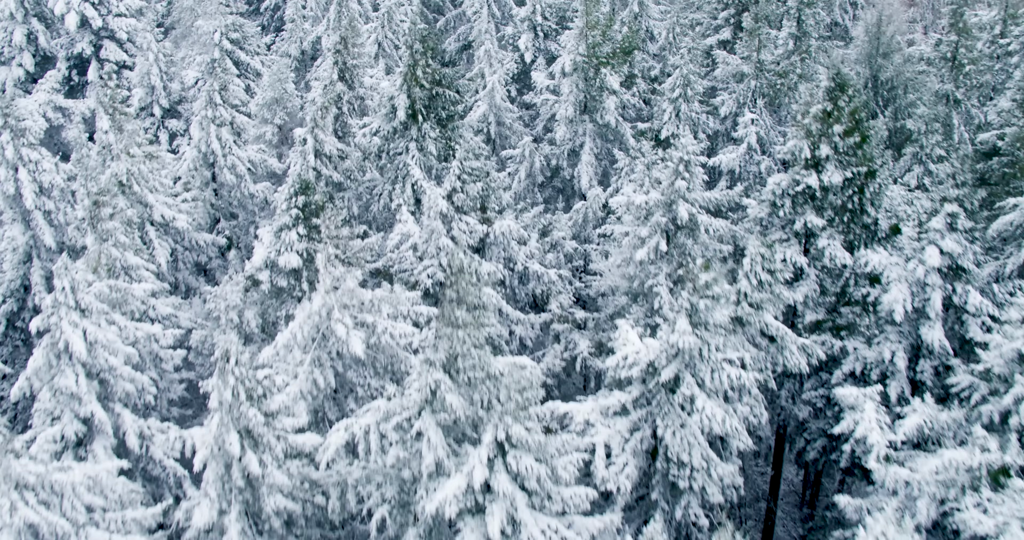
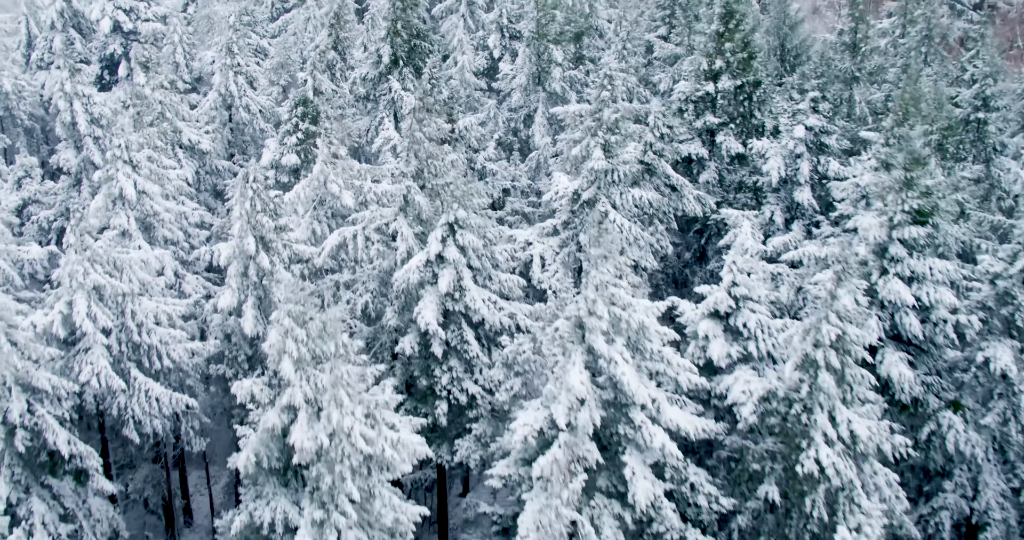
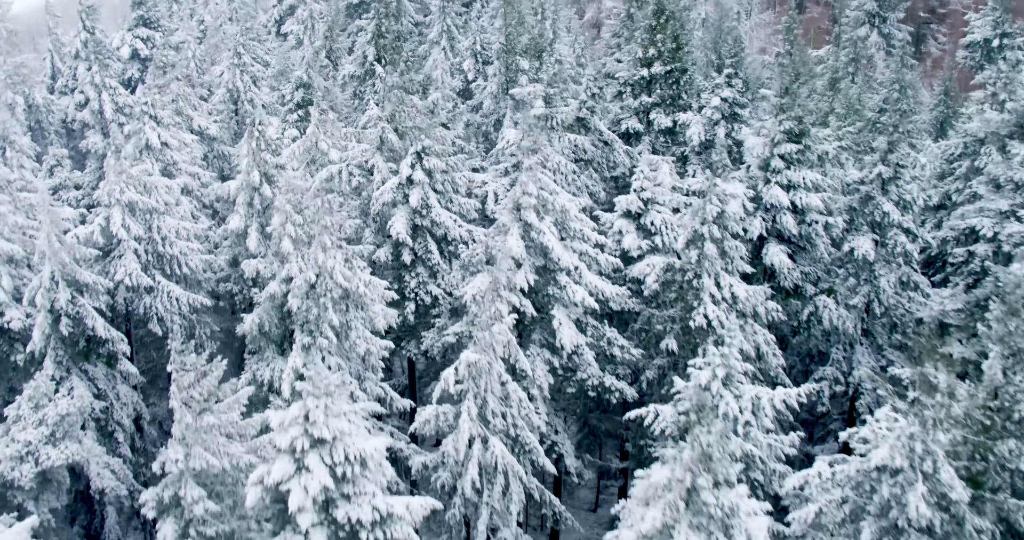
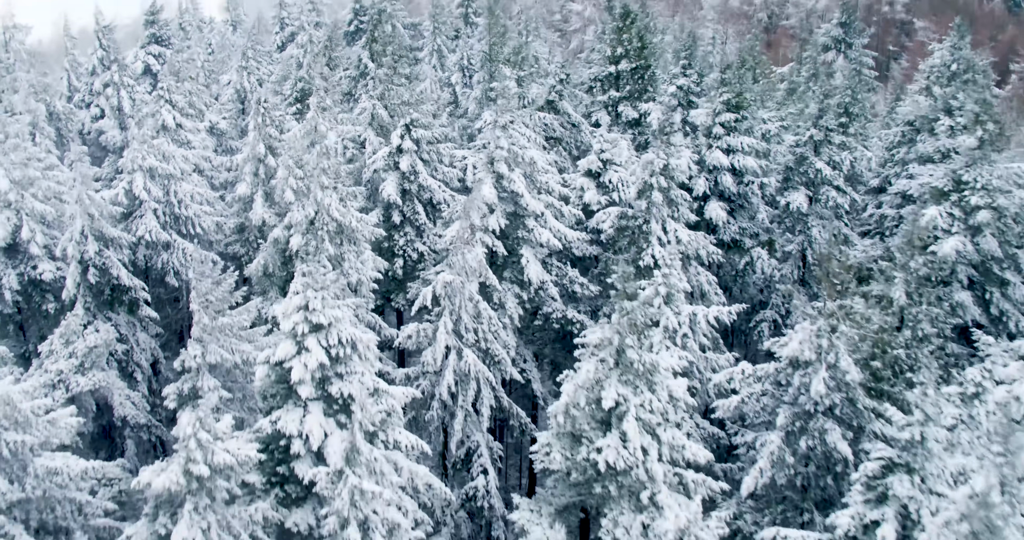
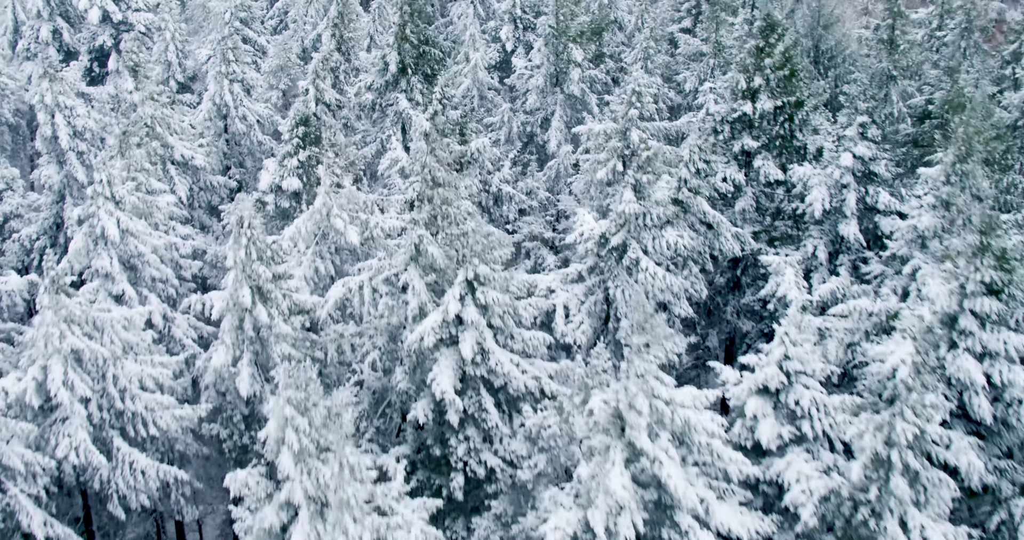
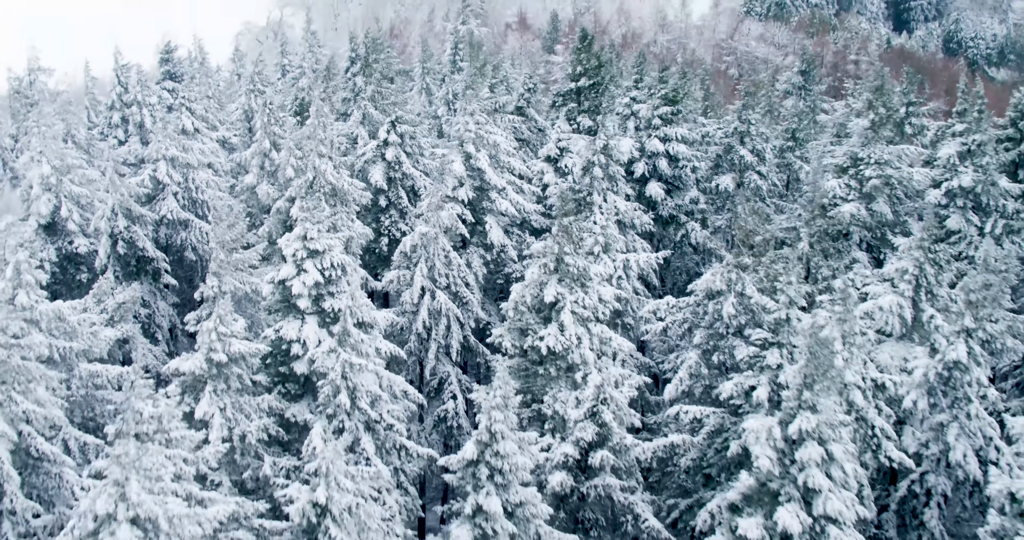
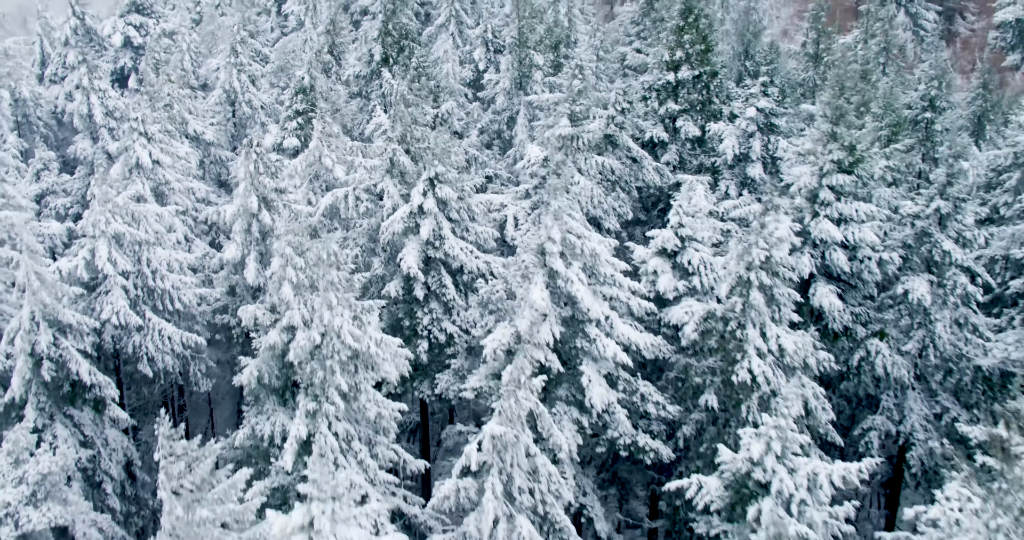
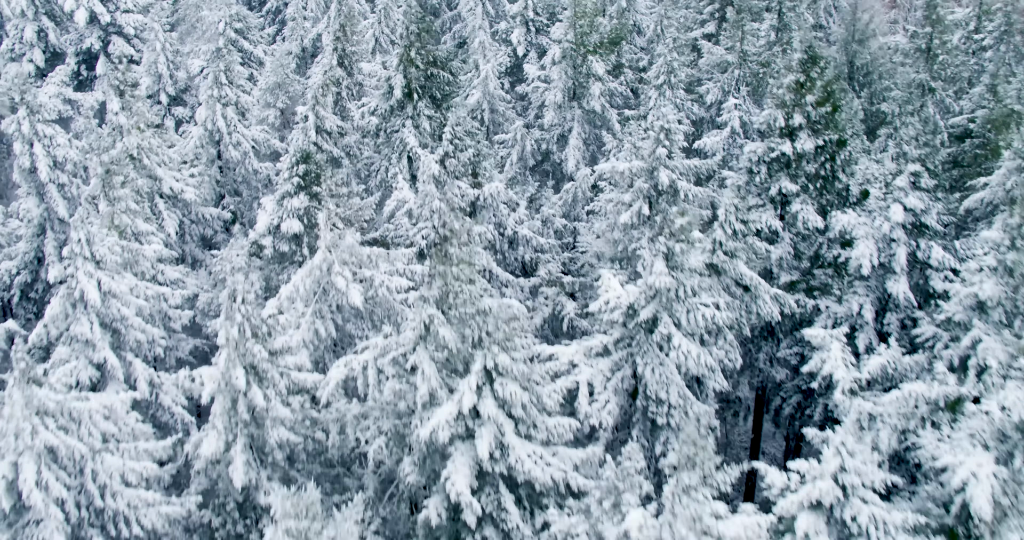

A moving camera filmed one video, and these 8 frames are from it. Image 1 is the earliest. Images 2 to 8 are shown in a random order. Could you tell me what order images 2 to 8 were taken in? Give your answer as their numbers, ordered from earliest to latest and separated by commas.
8, 5, 2, 7, 3, 4, 6
